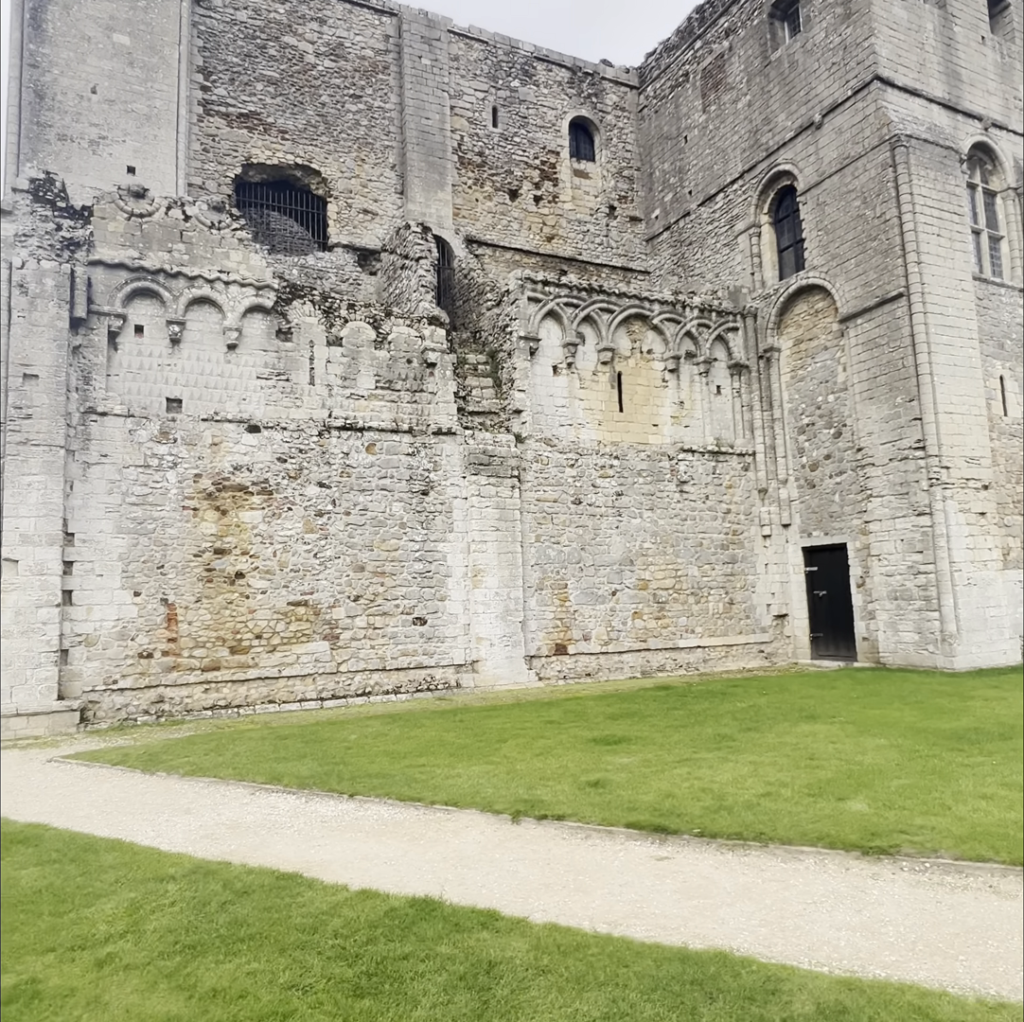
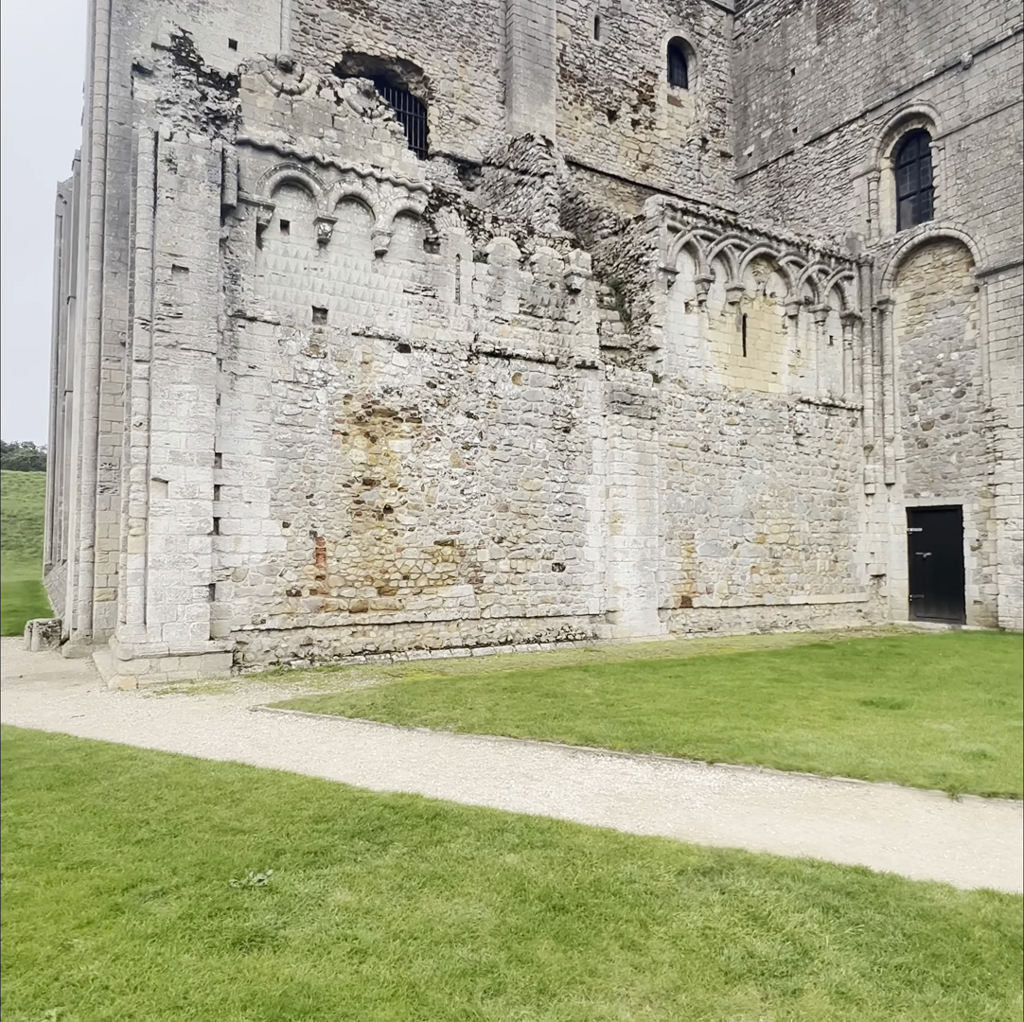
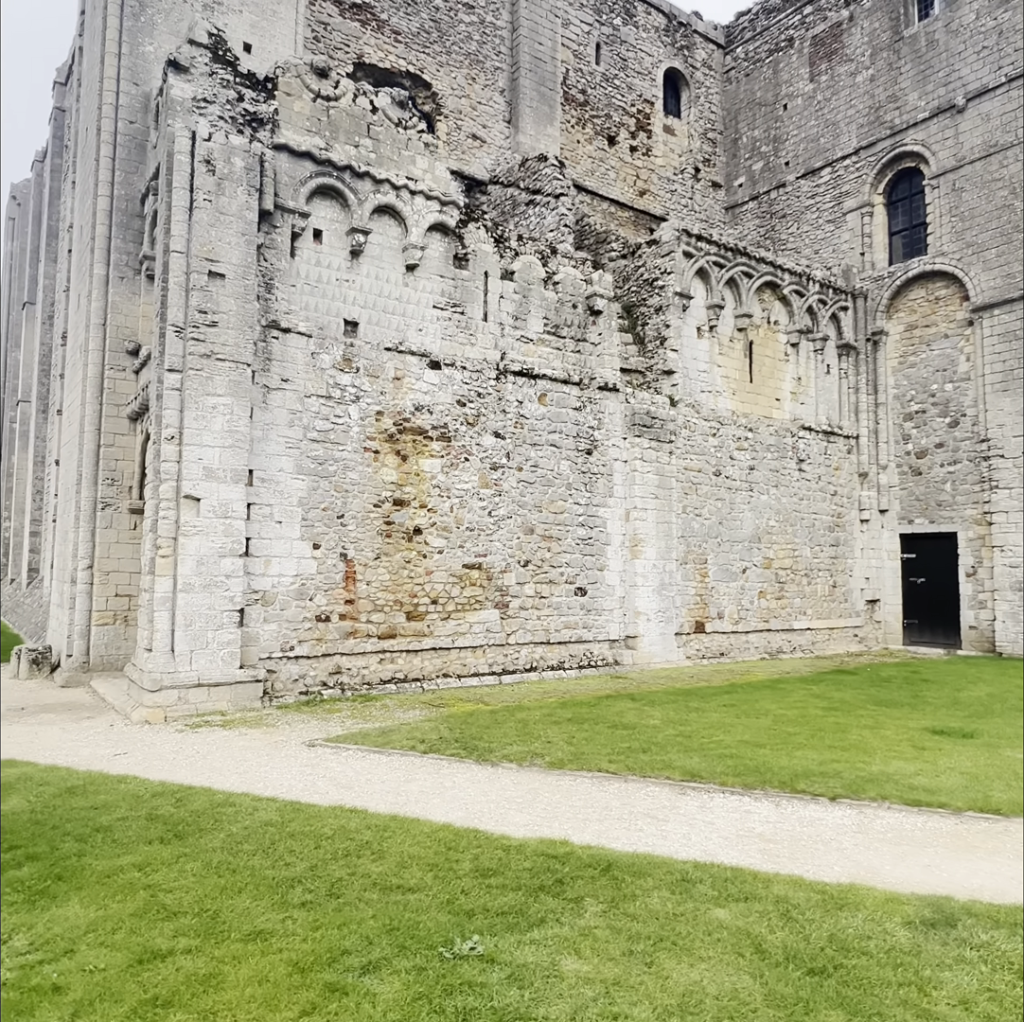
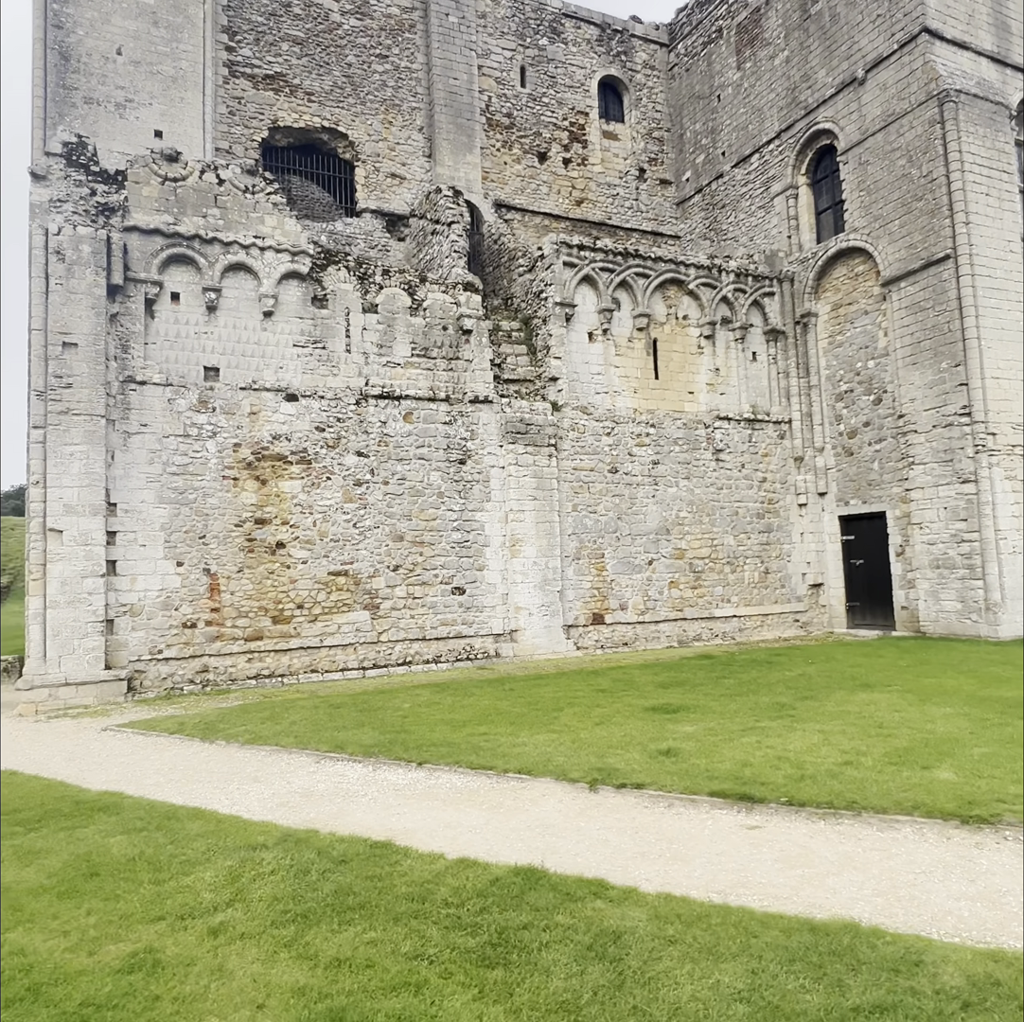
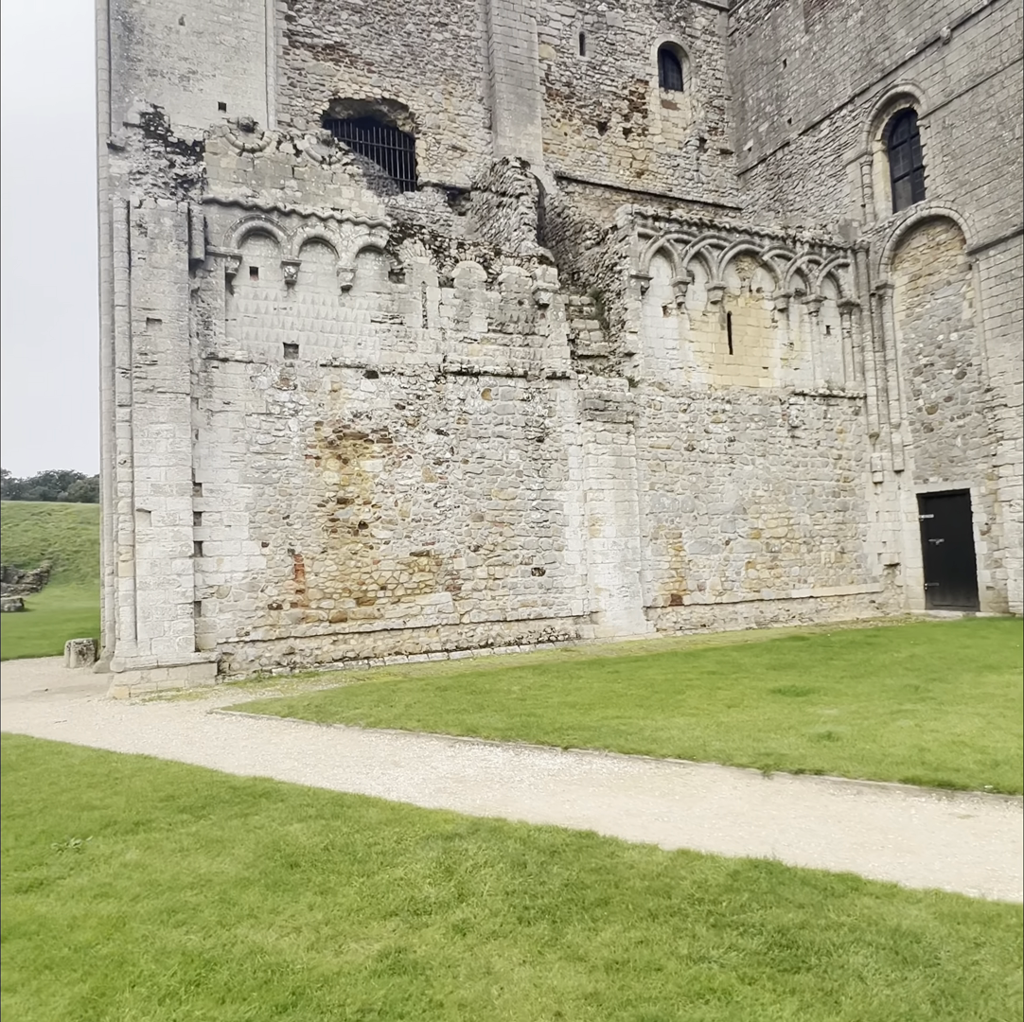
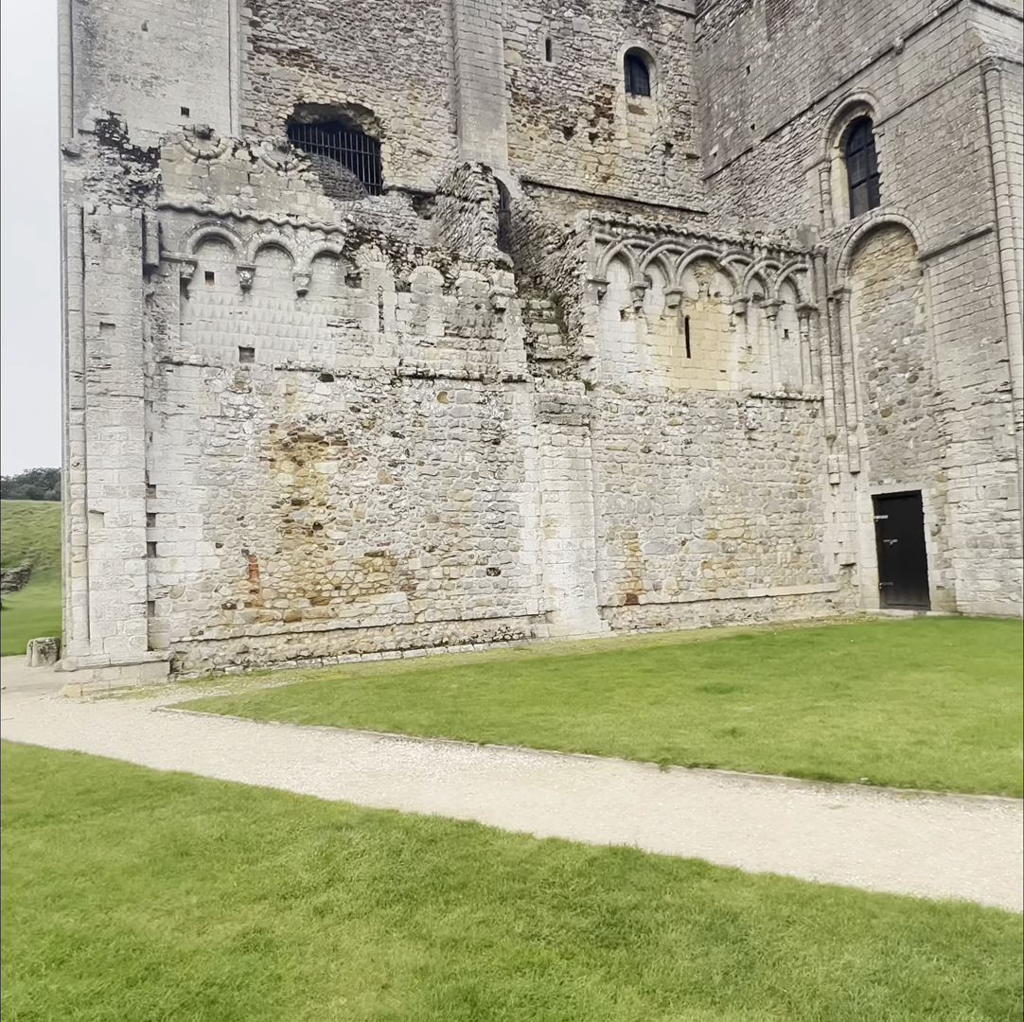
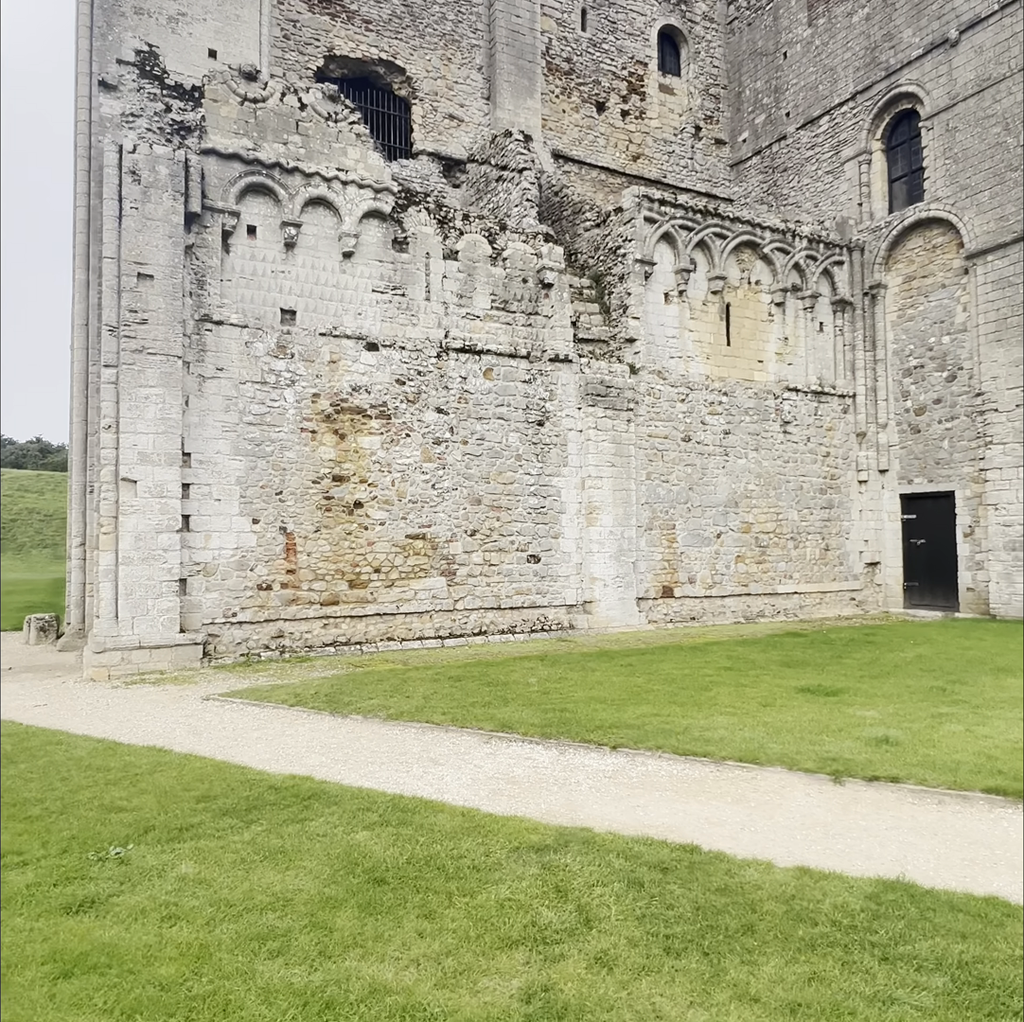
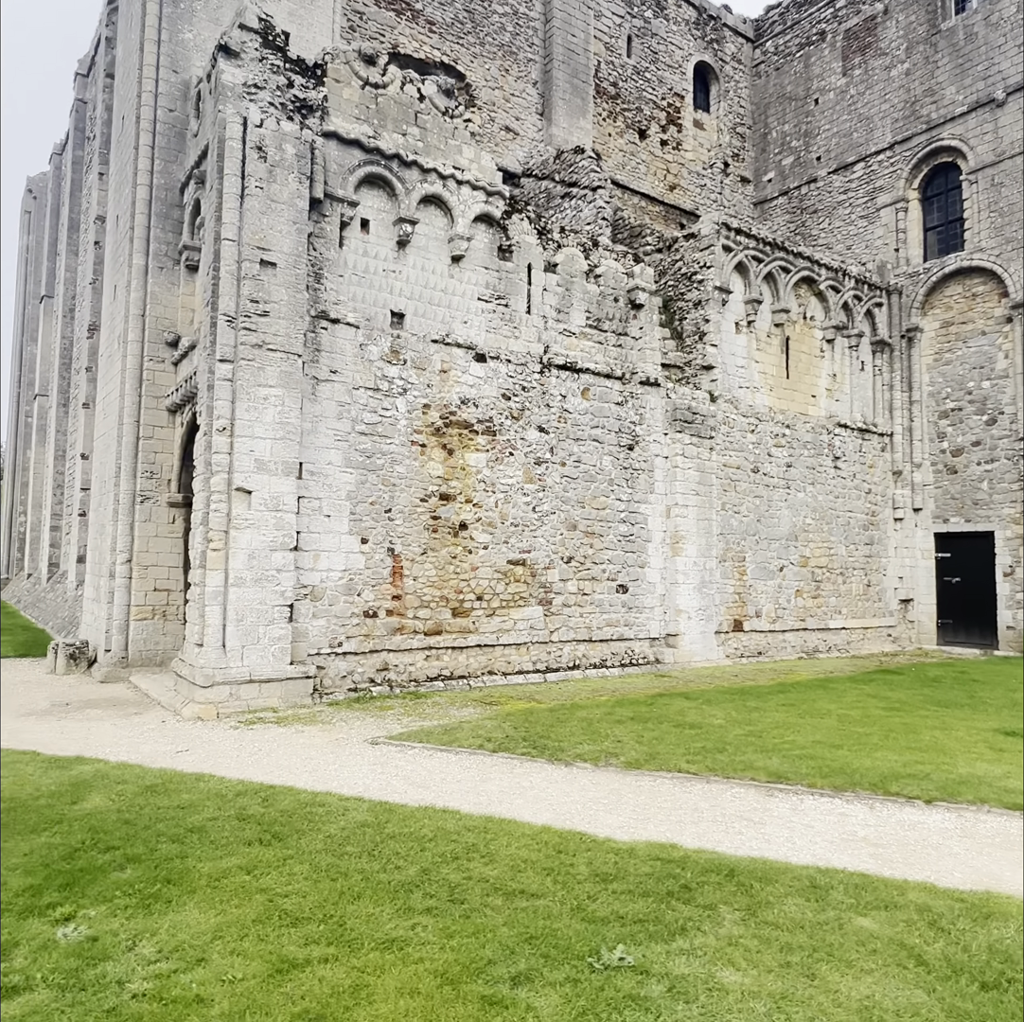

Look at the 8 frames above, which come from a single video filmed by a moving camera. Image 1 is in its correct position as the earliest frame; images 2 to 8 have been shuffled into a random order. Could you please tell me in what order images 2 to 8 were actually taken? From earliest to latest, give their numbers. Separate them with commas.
4, 6, 5, 7, 2, 3, 8
